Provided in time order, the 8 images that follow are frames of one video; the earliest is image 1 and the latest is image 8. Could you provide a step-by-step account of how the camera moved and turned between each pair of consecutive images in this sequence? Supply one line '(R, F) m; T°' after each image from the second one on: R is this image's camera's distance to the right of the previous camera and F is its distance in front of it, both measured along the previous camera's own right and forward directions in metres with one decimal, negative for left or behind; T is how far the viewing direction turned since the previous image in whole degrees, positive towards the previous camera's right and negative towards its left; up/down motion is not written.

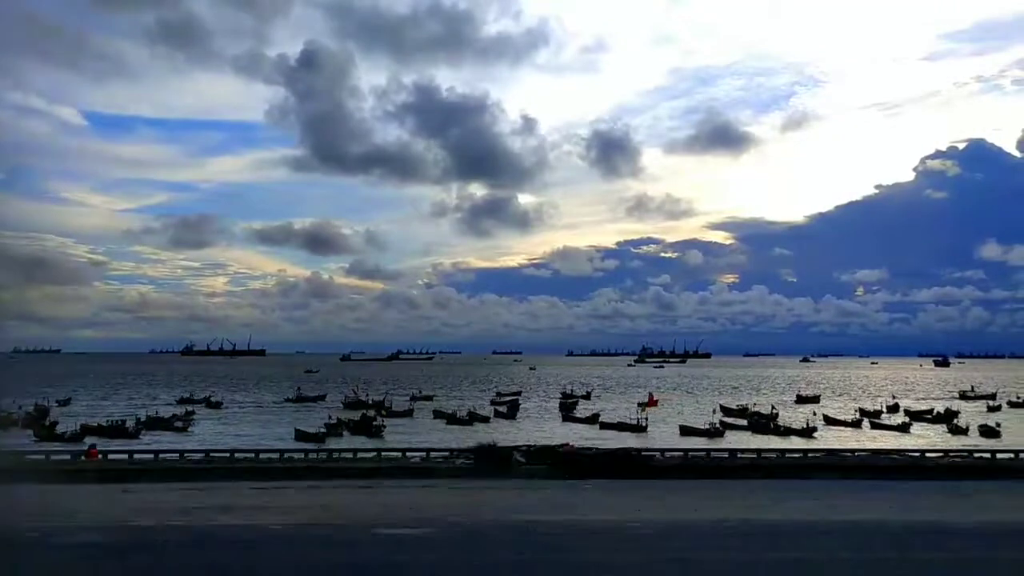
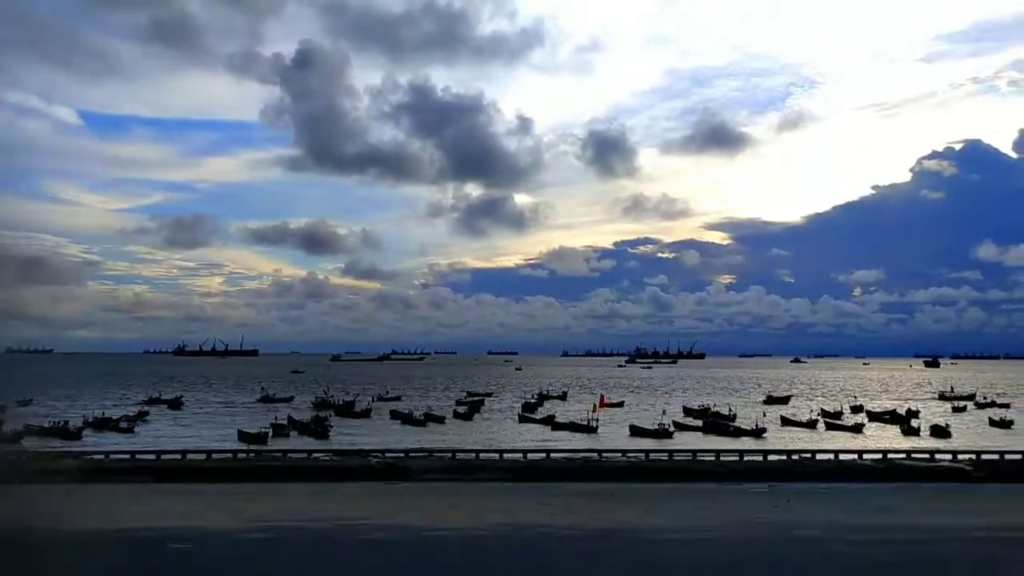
(+0.9, +0.3) m; 0°
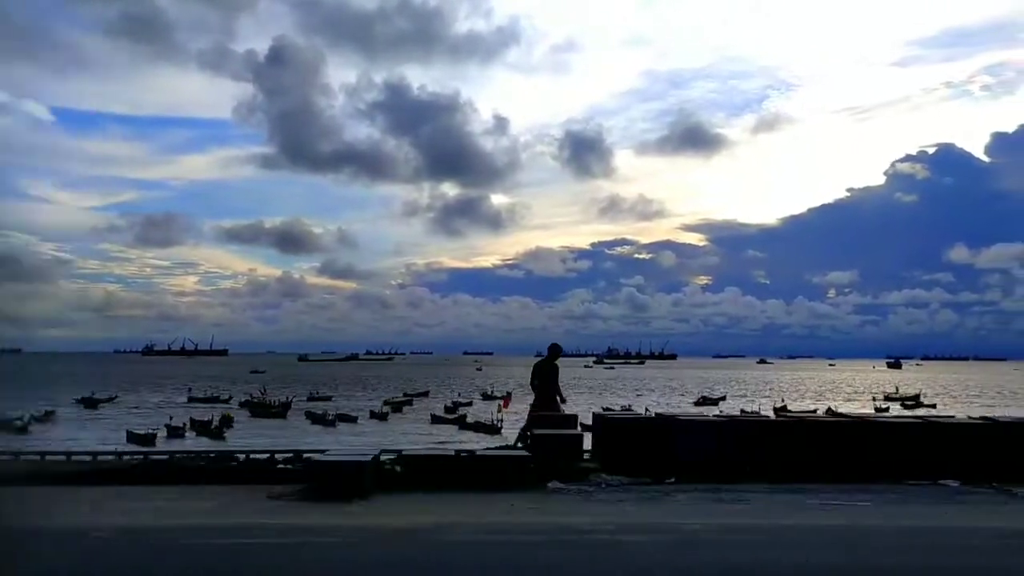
(+1.4, +0.4) m; +1°
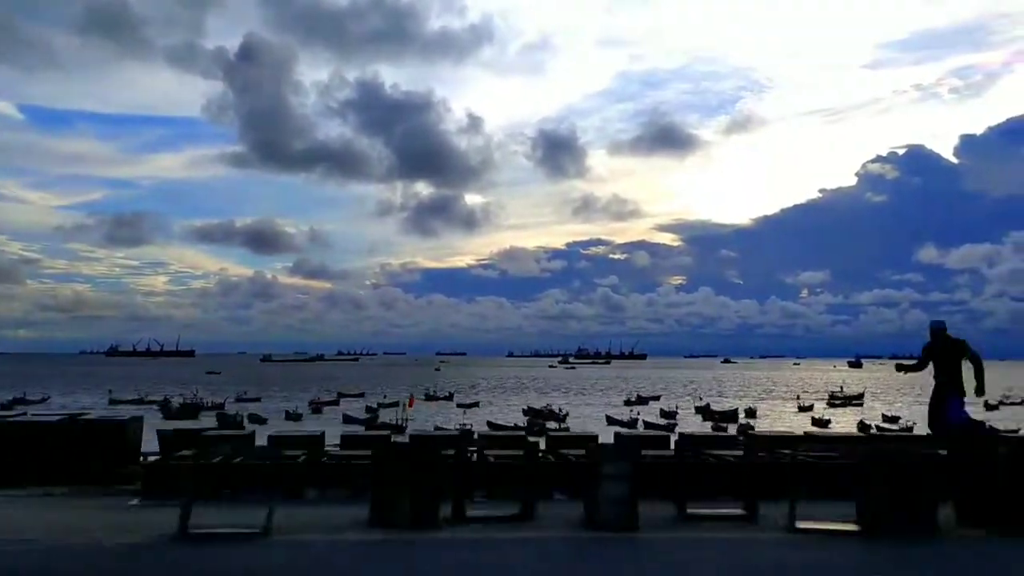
(+1.4, +0.3) m; +2°
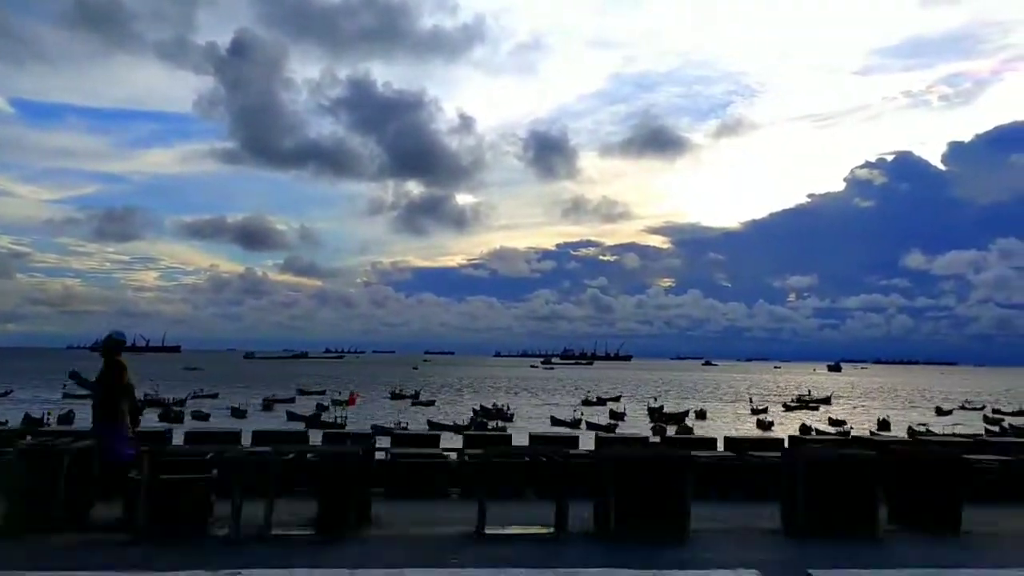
(+0.9, +0.1) m; +1°
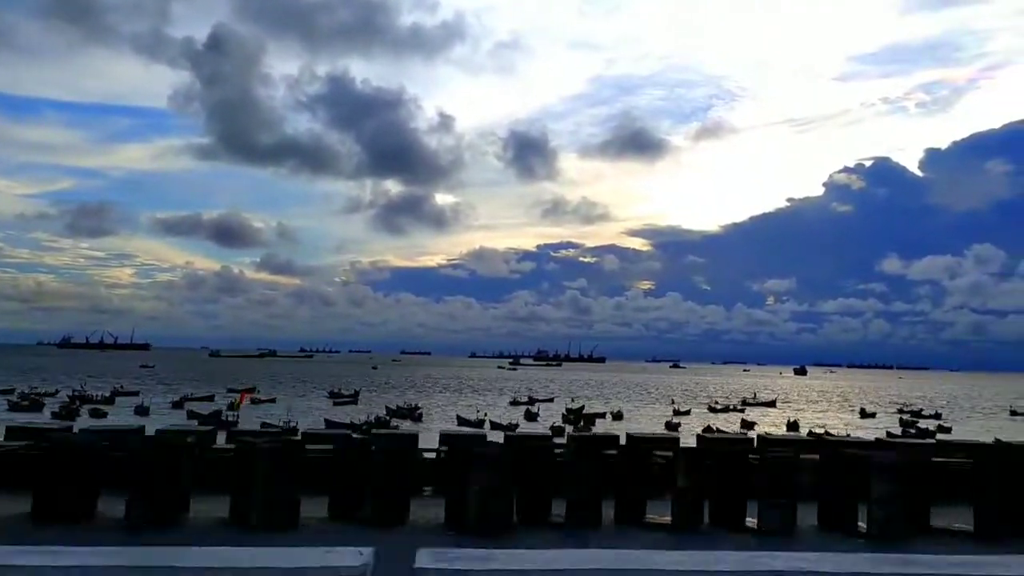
(+1.5, +0.4) m; +1°
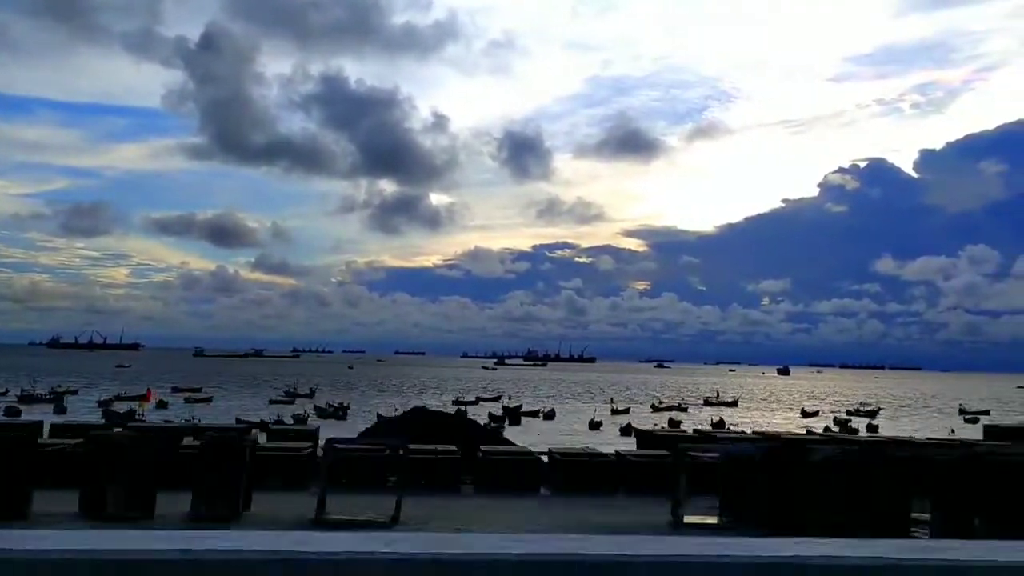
(+1.4, +0.4) m; 0°
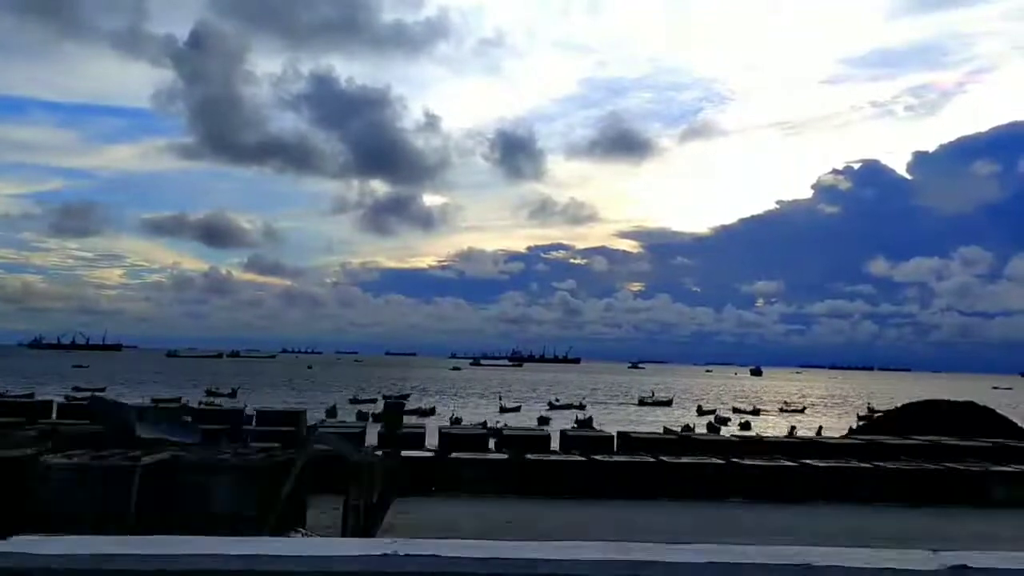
(+2.5, +0.8) m; 0°
